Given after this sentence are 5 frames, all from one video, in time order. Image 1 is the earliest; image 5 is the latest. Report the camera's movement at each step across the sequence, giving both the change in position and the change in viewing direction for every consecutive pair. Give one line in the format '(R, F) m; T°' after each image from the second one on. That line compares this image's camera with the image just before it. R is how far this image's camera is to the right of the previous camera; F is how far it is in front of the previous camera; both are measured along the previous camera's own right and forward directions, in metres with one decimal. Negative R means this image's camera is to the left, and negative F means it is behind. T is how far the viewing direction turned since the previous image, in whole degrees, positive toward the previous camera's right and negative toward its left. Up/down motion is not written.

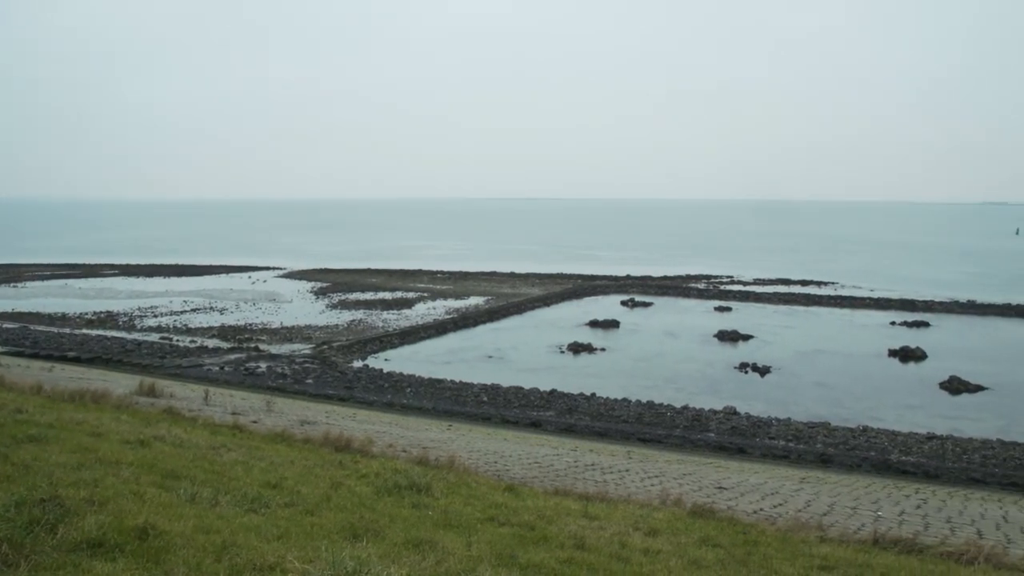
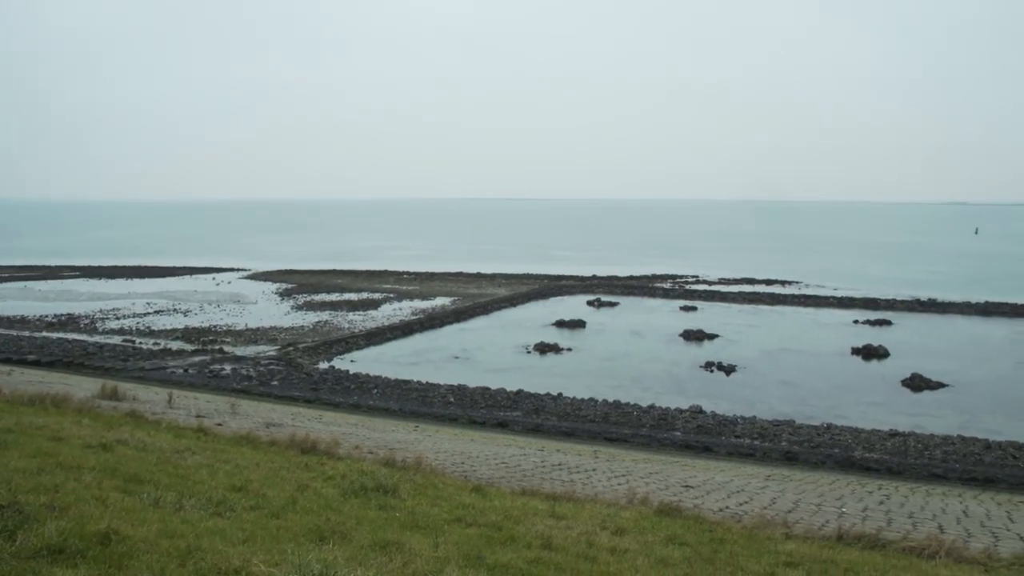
(+0.4, 0.0) m; +1°
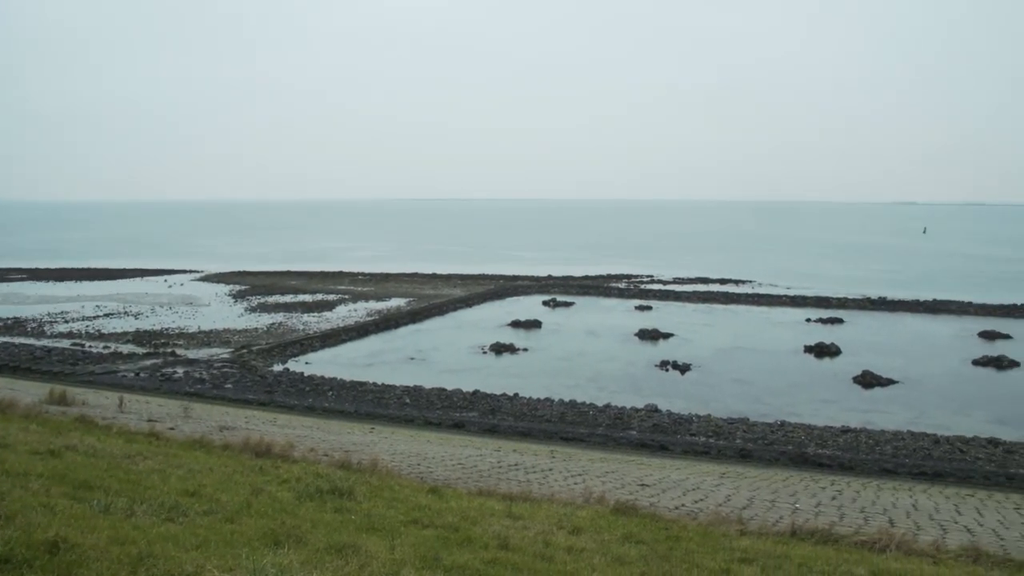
(+0.5, 0.0) m; +2°
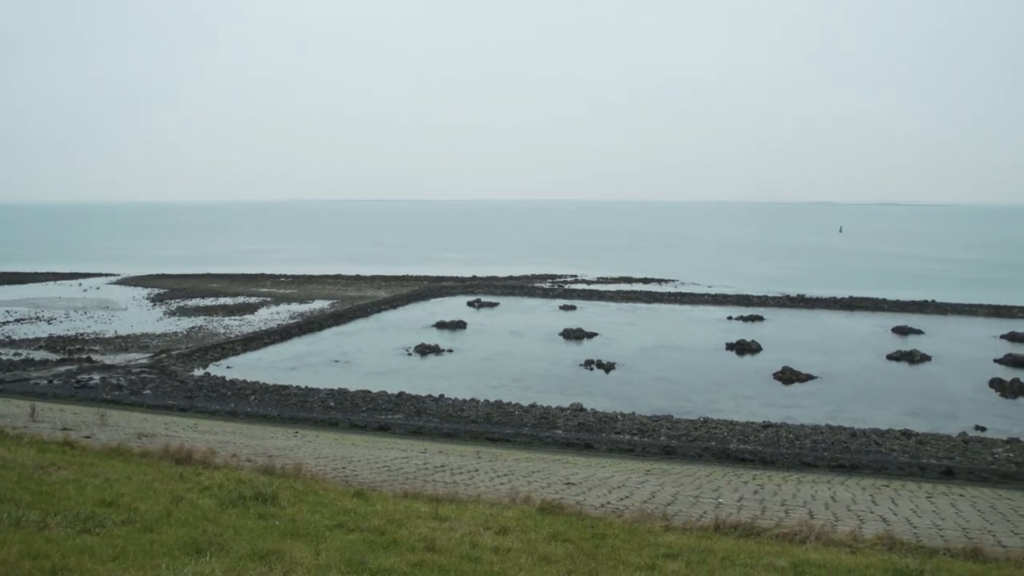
(+0.8, 0.0) m; +3°
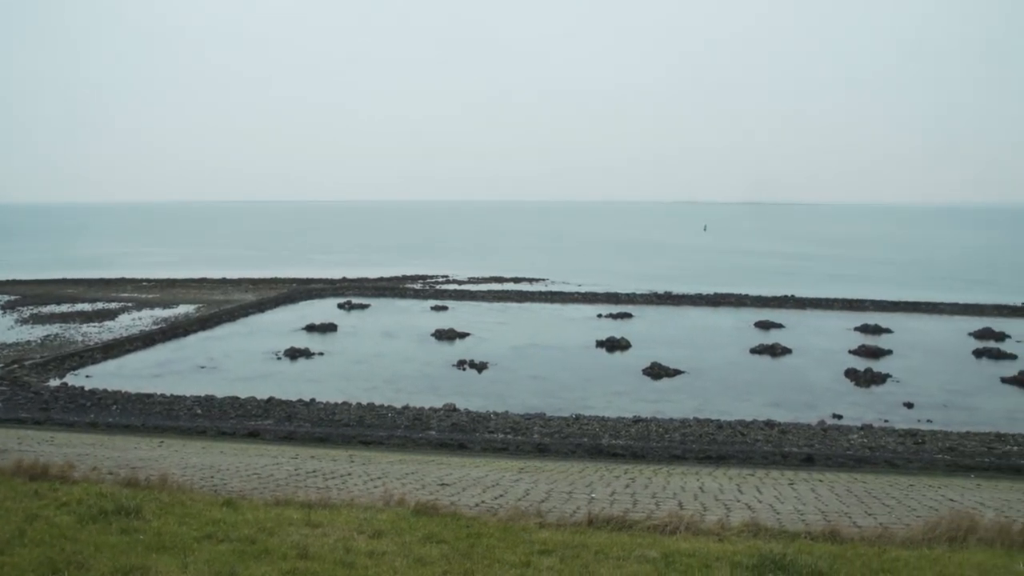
(+1.4, -0.2) m; +5°
